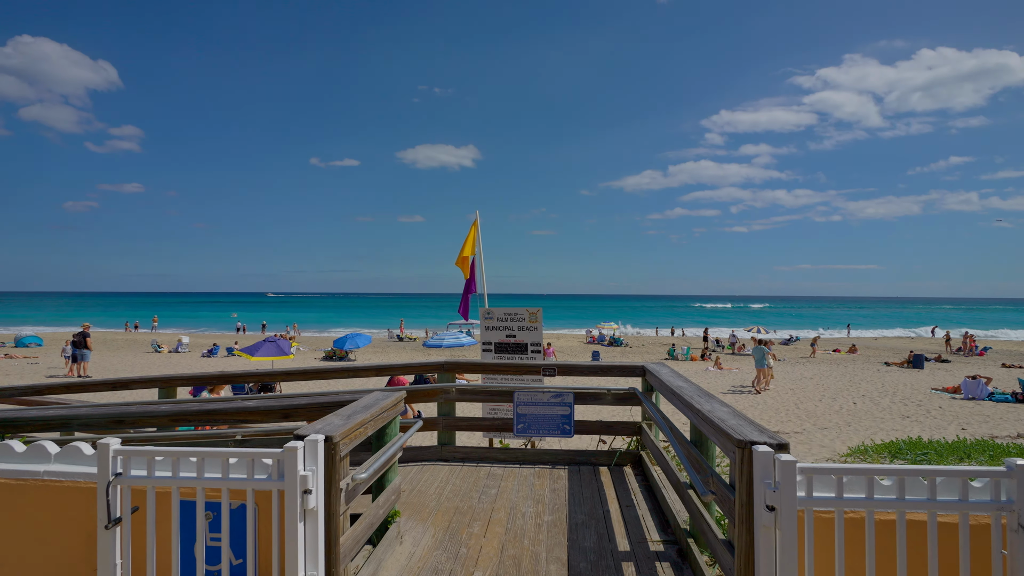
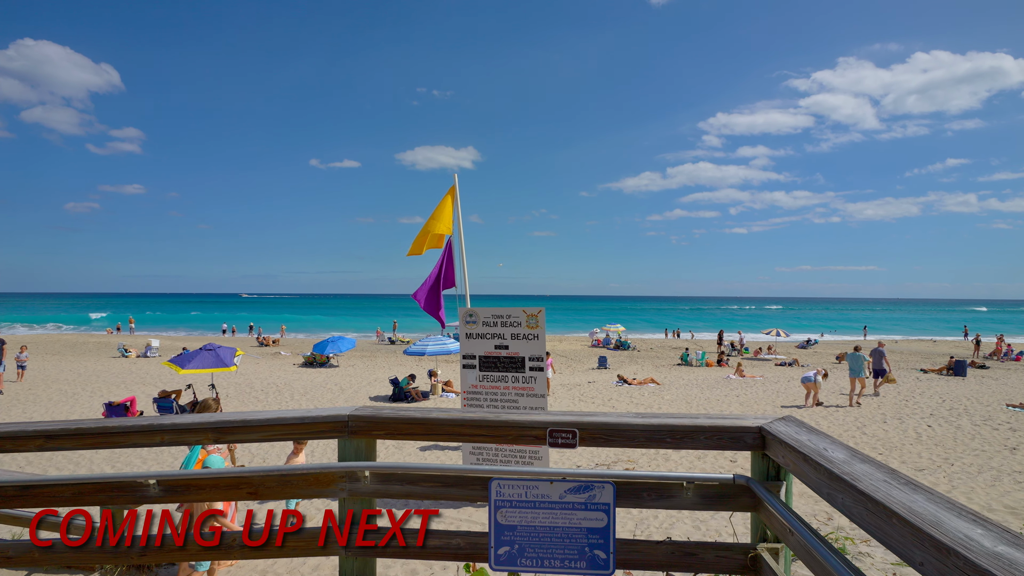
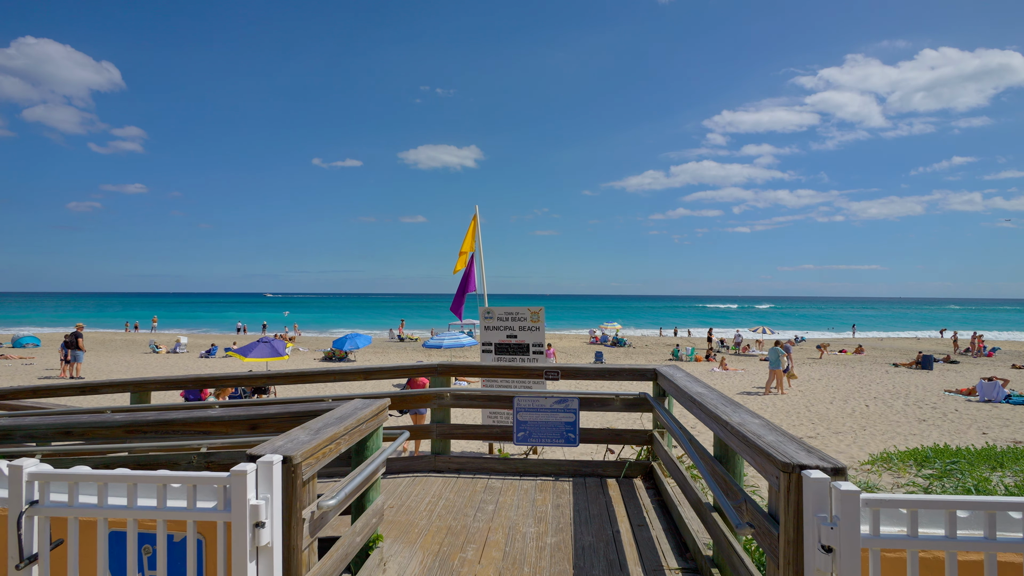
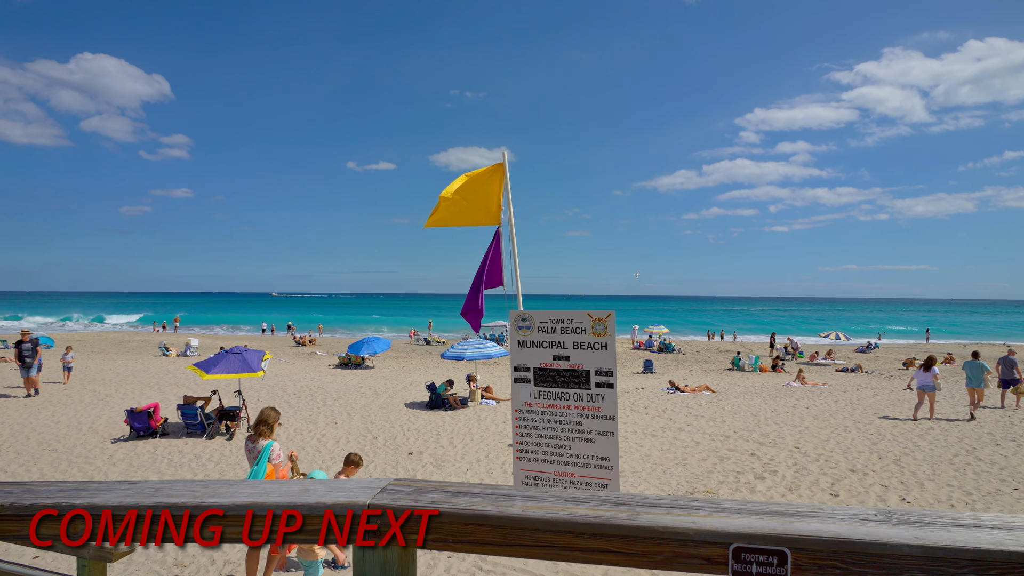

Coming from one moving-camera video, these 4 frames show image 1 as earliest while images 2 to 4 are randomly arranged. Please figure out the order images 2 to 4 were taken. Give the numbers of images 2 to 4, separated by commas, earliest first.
3, 2, 4
